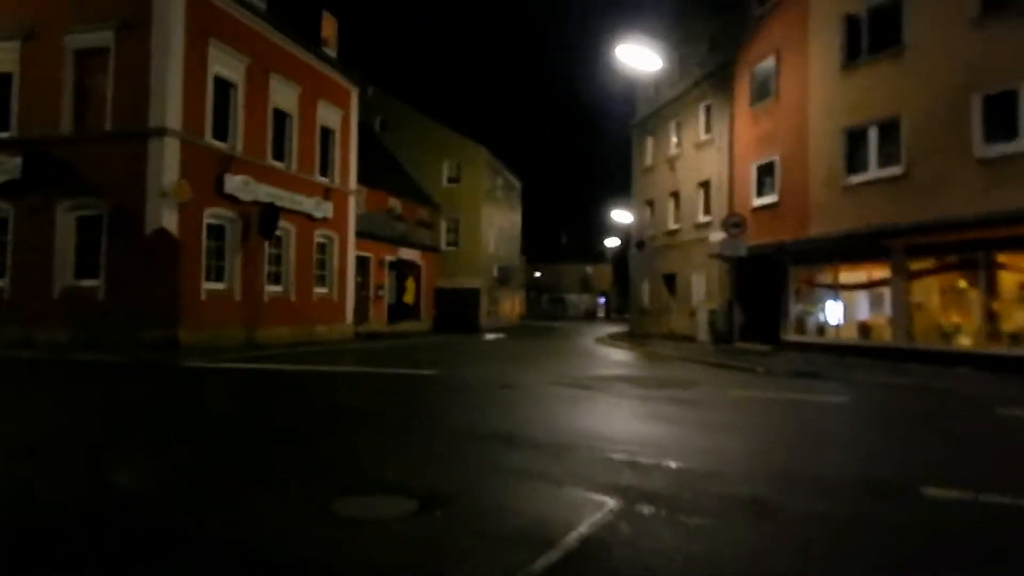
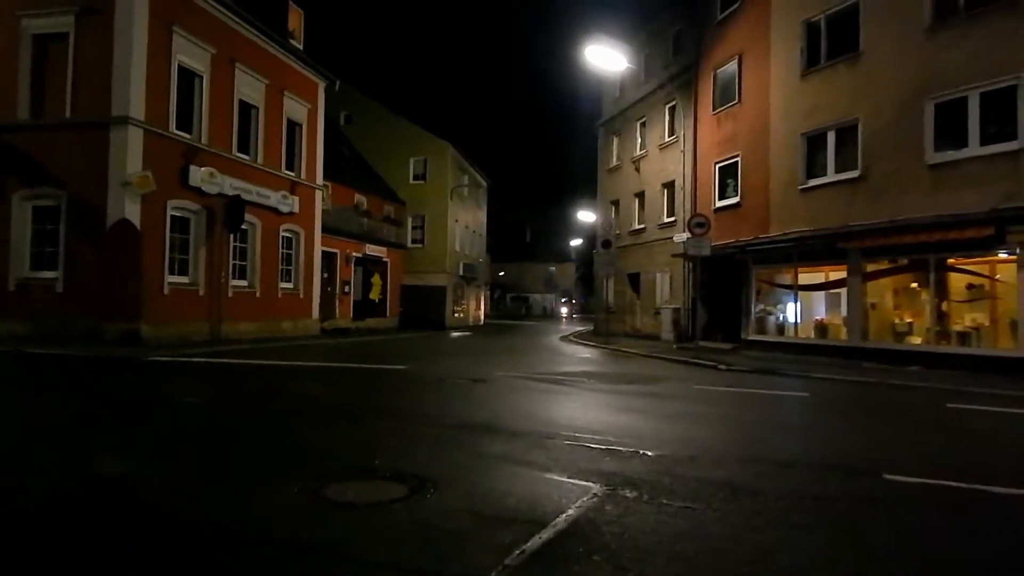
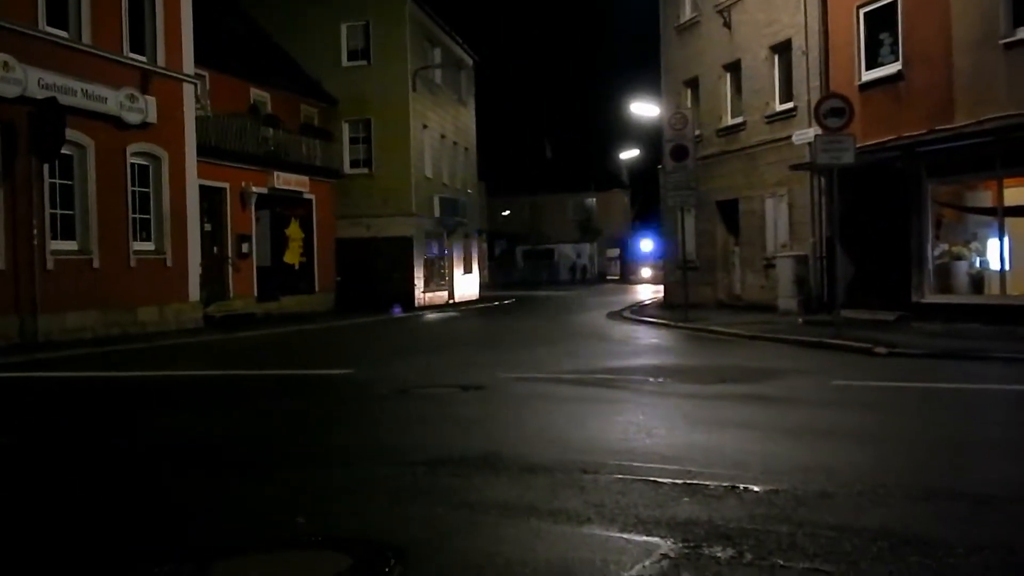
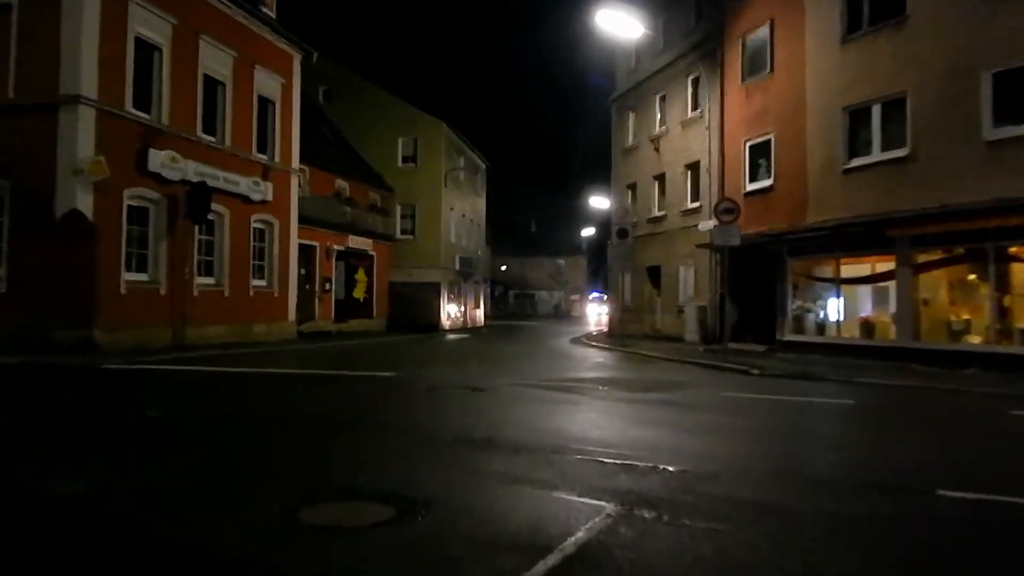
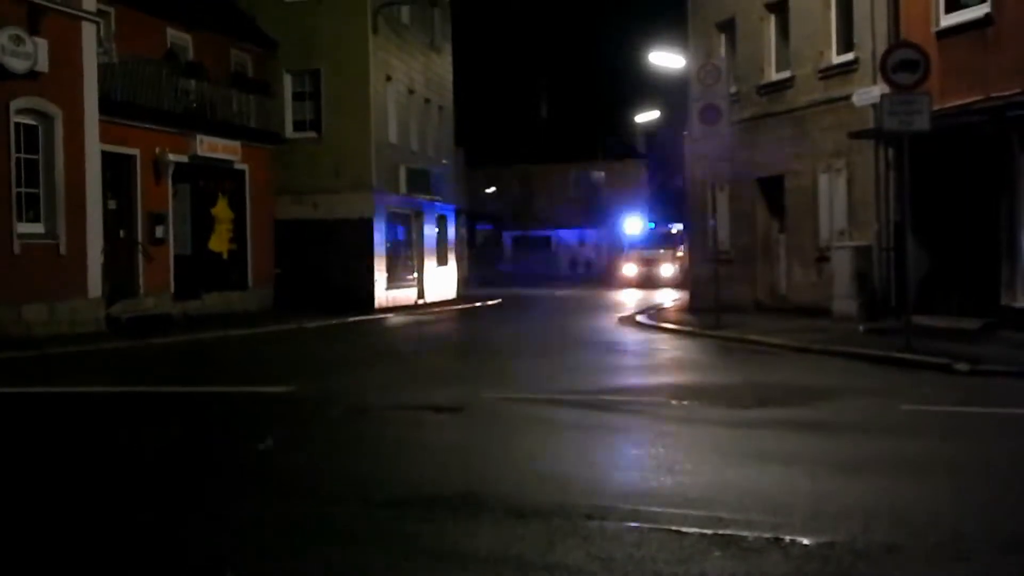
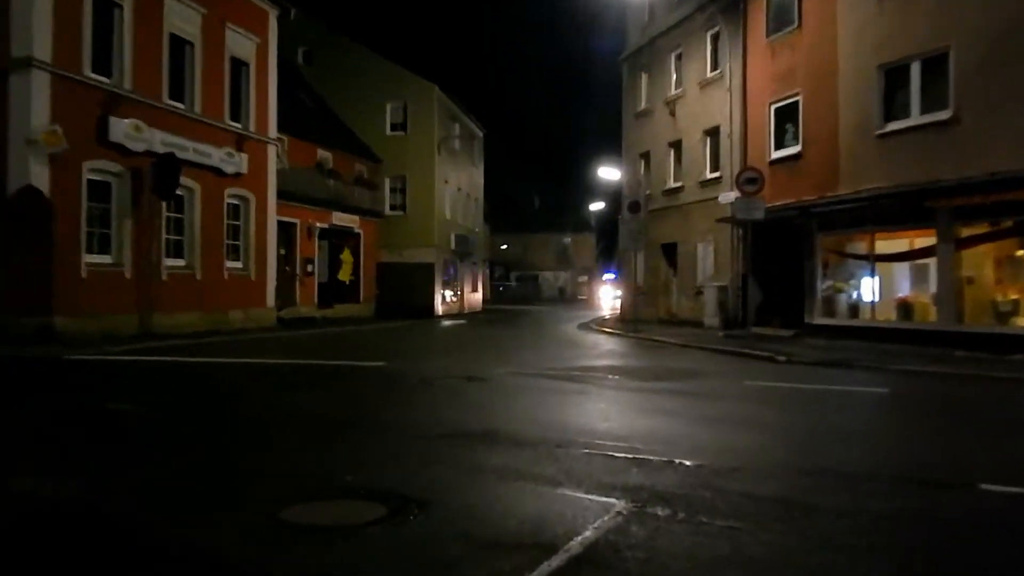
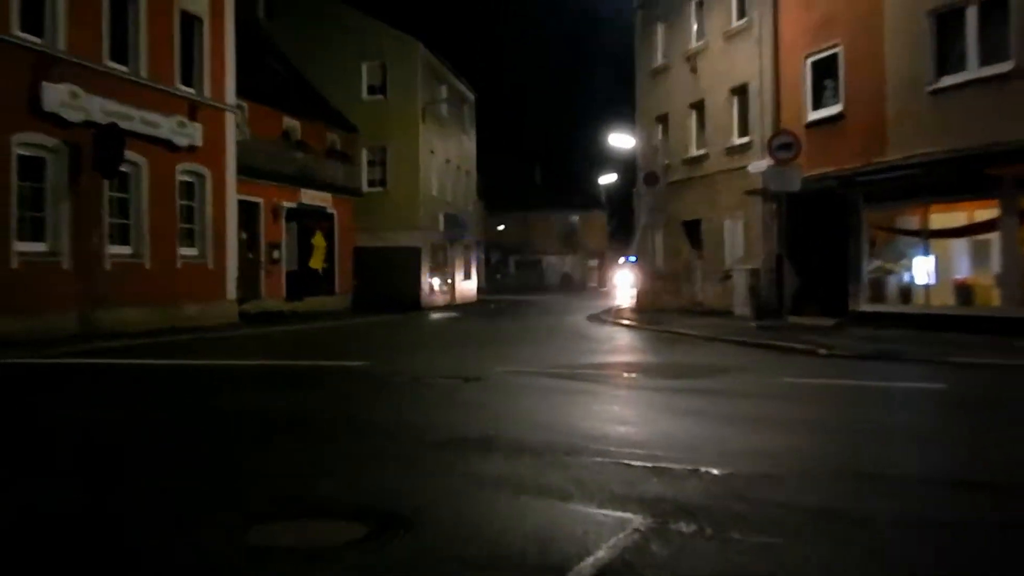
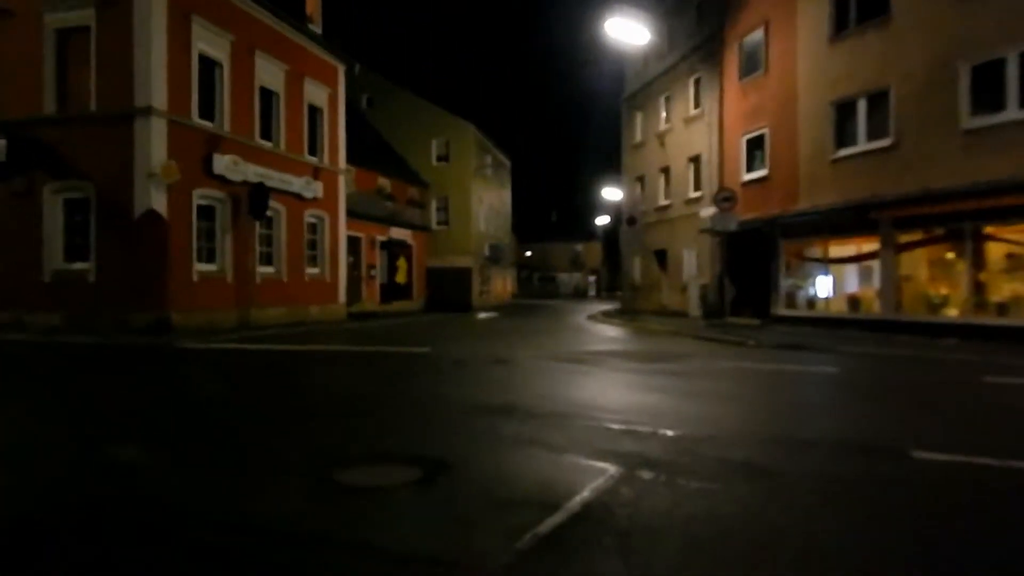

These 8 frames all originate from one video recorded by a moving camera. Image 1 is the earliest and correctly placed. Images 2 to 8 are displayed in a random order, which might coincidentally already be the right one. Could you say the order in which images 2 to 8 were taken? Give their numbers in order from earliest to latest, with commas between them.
8, 2, 4, 6, 7, 3, 5
